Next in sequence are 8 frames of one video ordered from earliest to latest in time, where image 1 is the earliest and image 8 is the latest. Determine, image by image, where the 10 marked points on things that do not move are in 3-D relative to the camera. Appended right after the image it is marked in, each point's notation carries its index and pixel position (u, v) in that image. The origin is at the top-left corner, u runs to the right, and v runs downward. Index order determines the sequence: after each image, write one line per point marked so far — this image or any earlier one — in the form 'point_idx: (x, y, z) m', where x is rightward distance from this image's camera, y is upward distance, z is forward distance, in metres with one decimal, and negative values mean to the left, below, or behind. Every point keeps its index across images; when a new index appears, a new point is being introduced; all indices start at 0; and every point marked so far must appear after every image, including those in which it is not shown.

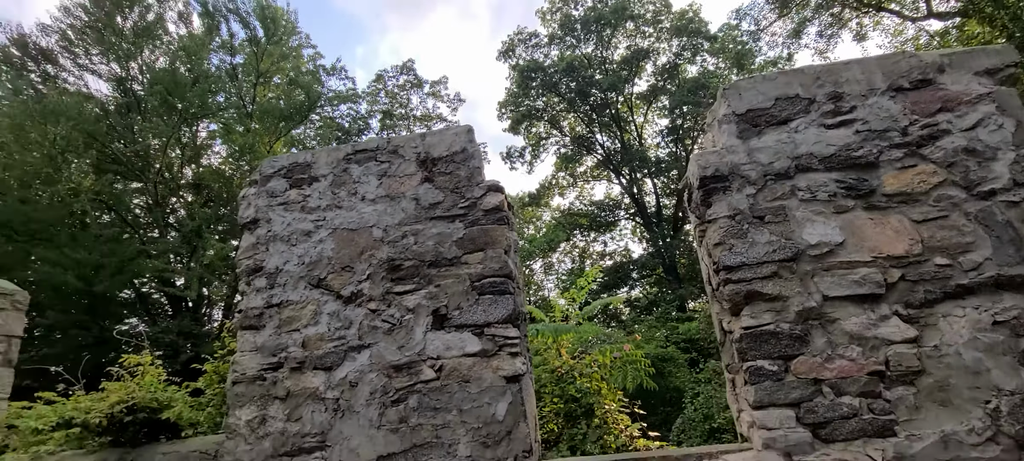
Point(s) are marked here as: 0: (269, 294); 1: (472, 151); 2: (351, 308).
0: (-1.2, -0.3, +2.5) m
1: (-0.2, +0.4, +2.6) m
2: (-0.8, -0.4, +2.4) m
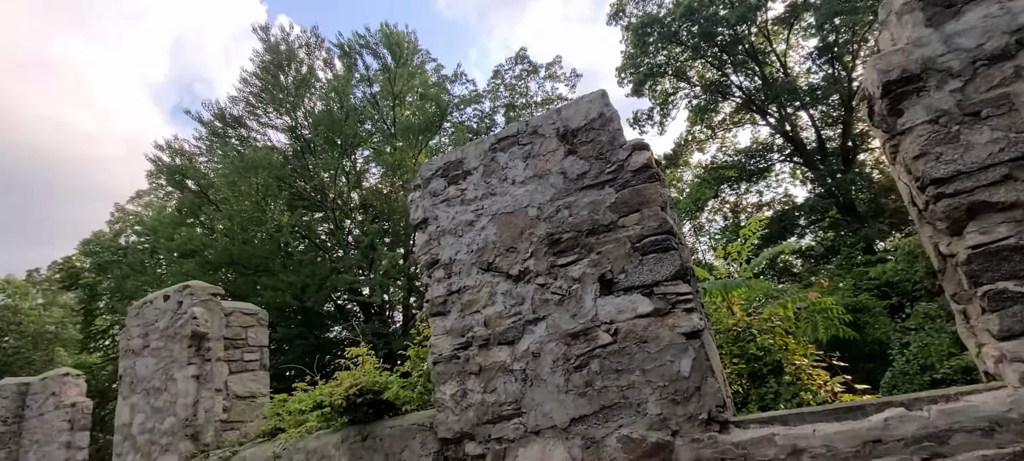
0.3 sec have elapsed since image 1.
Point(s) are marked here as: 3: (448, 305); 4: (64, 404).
0: (-0.4, -0.3, +2.8) m
1: (+0.5, +0.6, +2.5) m
2: (0.0, -0.3, +2.6) m
3: (-0.4, -0.4, +2.8) m
4: (-5.8, -2.2, +6.4) m
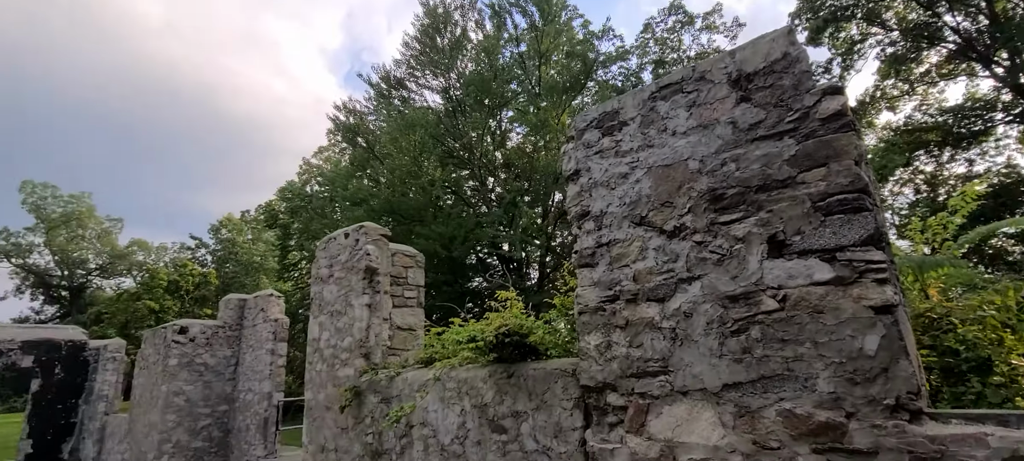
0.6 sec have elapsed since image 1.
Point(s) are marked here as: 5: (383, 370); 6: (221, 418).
0: (+0.5, 0.0, +2.8) m
1: (+1.3, +0.8, +2.2) m
2: (+0.8, -0.1, +2.5) m
3: (+0.5, -0.2, +2.8) m
4: (-3.8, -1.4, +7.8) m
5: (-1.1, -1.2, +4.1) m
6: (-4.7, -3.0, +7.9) m
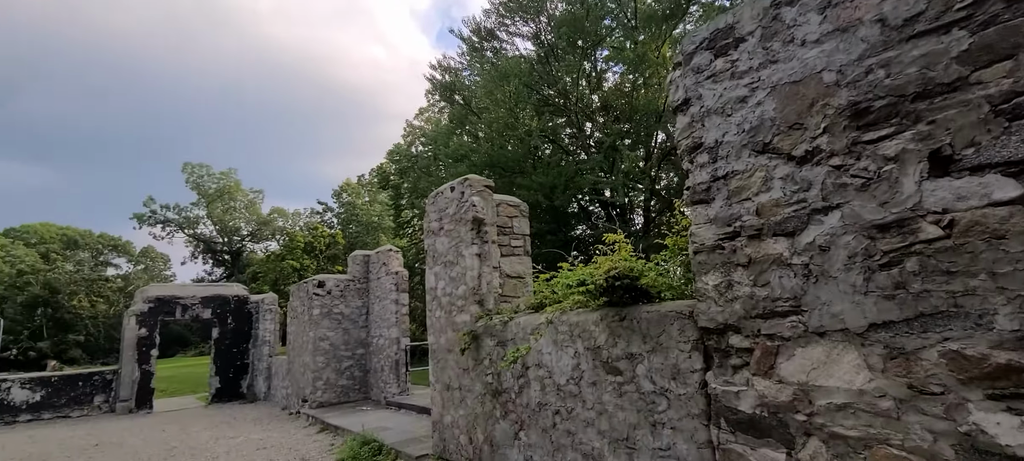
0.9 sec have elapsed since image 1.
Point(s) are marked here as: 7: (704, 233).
0: (+1.1, +0.3, +2.6) m
1: (+1.7, +1.1, +1.8) m
2: (+1.3, +0.3, +2.2) m
3: (+1.0, +0.2, +2.6) m
4: (-2.1, -0.7, +8.5) m
5: (-0.1, -0.7, +4.3) m
6: (-2.8, -2.3, +8.9) m
7: (+1.0, 0.0, +2.6) m
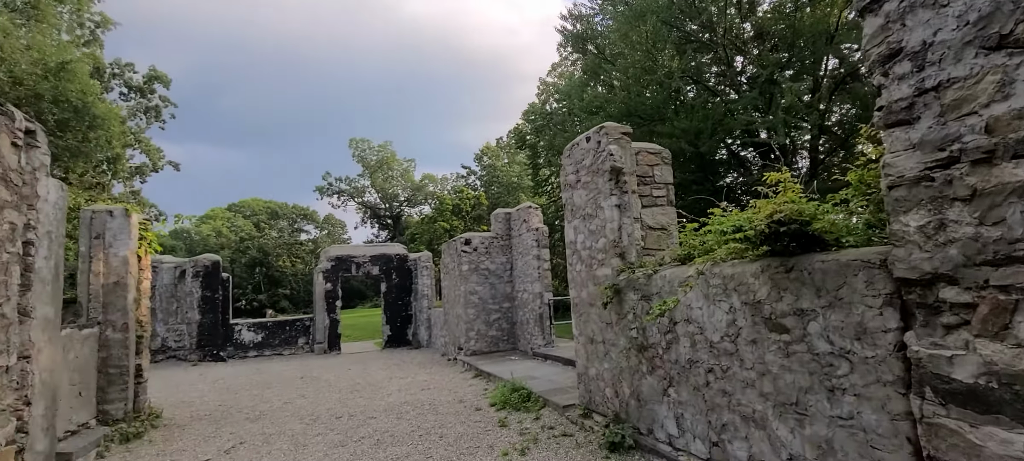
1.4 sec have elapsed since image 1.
0: (+1.7, +0.6, +2.0) m
1: (+2.0, +1.4, +1.0) m
2: (+1.8, +0.6, +1.6) m
3: (+1.7, +0.5, +2.0) m
4: (+0.3, 0.0, +8.6) m
5: (+1.1, -0.3, +4.1) m
6: (-0.1, -1.6, +9.4) m
7: (+1.7, +0.3, +2.1) m
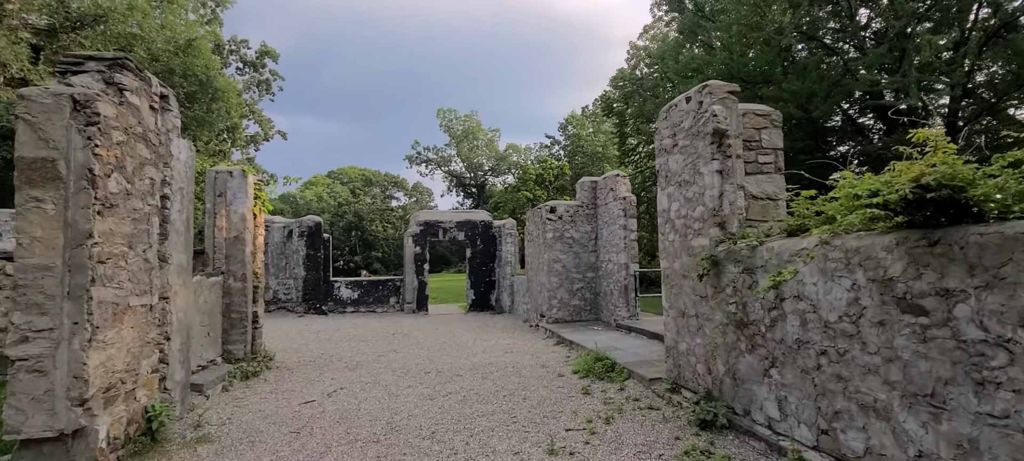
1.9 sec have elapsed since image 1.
0: (+2.0, +0.7, +1.6) m
1: (+2.2, +1.4, +0.5) m
2: (+2.1, +0.6, +1.1) m
3: (+2.0, +0.6, +1.6) m
4: (+1.8, +0.6, +8.4) m
5: (+1.8, -0.1, +3.8) m
6: (+1.5, -1.0, +9.2) m
7: (+2.0, +0.4, +1.7) m
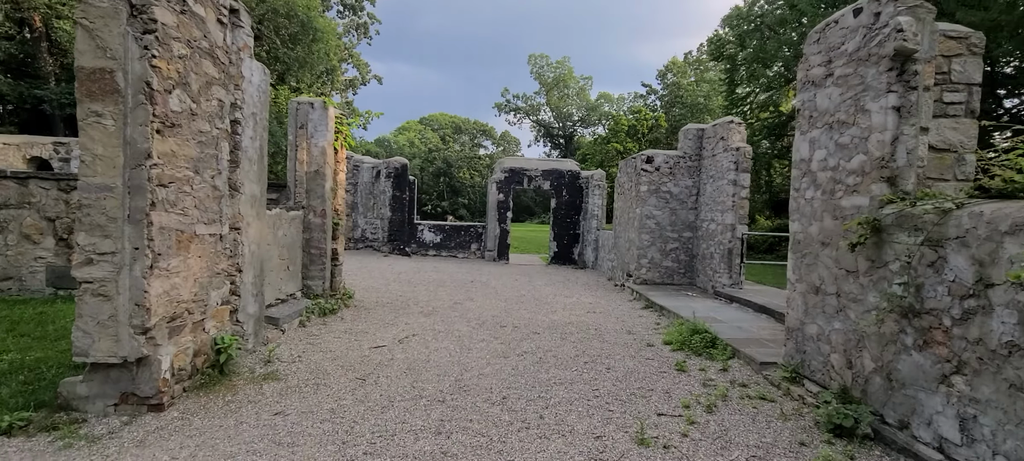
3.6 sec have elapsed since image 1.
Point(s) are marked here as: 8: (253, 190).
0: (+2.3, +0.8, +0.5) m
1: (+2.3, +1.3, -0.6) m
2: (+2.3, +0.6, +0.1) m
3: (+2.3, +0.6, +0.6) m
4: (+3.2, +1.2, +7.2) m
5: (+2.4, +0.2, +2.8) m
6: (+2.9, -0.2, +8.3) m
7: (+2.3, +0.4, +0.6) m
8: (-2.1, +0.3, +4.1) m
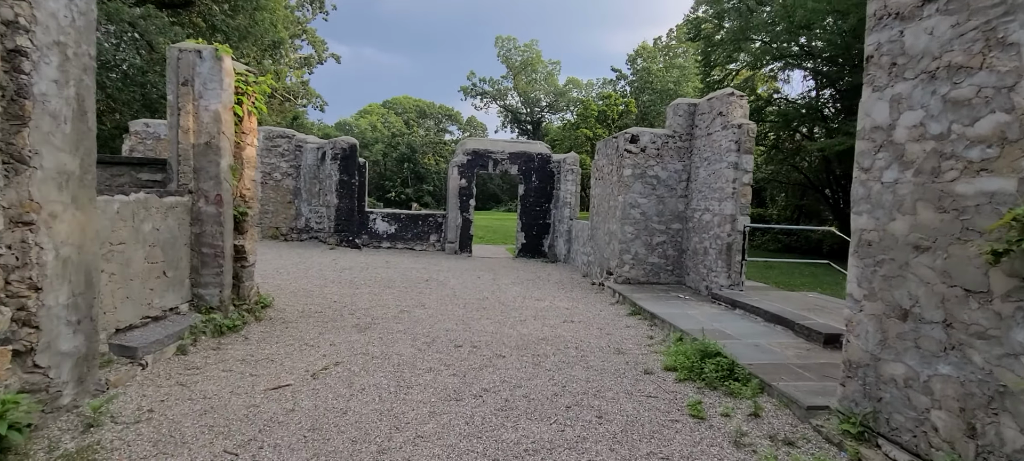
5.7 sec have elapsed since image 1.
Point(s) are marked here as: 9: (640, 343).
0: (+2.3, +0.7, -0.6) m
1: (+2.4, +1.2, -1.7) m
2: (+2.3, +0.5, -1.0) m
3: (+2.3, +0.6, -0.6) m
4: (+2.7, +1.3, +6.1) m
5: (+2.2, +0.2, +1.7) m
6: (+2.4, -0.1, +7.2) m
7: (+2.2, +0.4, -0.5) m
8: (-2.4, +0.4, +2.6) m
9: (+1.2, -1.0, +4.6) m
